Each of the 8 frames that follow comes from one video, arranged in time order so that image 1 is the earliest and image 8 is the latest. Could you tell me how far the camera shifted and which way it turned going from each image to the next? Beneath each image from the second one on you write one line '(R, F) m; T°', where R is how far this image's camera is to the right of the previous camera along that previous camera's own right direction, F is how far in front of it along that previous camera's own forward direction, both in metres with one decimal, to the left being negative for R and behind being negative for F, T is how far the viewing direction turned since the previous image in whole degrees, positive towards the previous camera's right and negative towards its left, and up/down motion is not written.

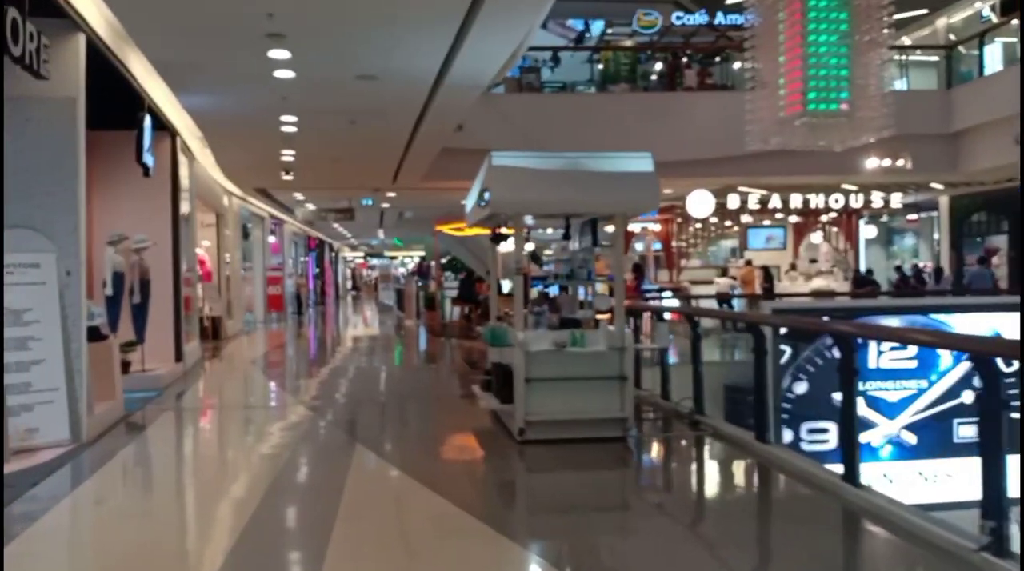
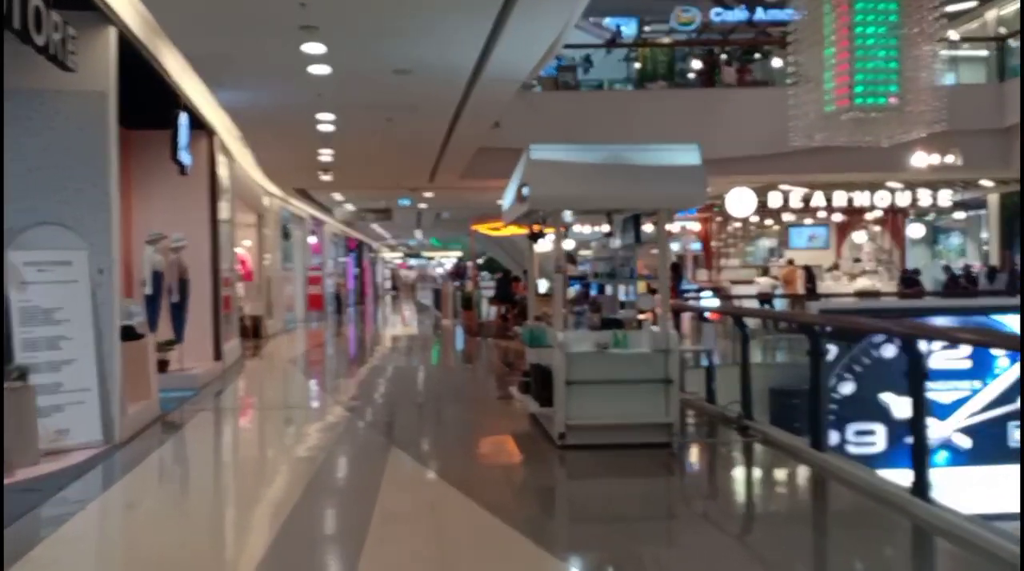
(0.0, +0.2) m; -3°
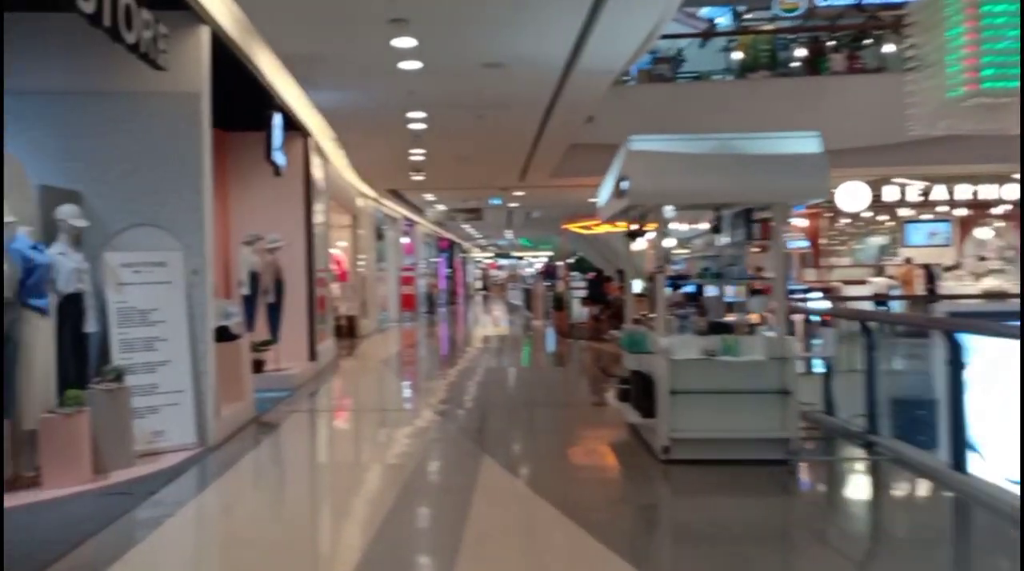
(-0.1, +0.3) m; -7°
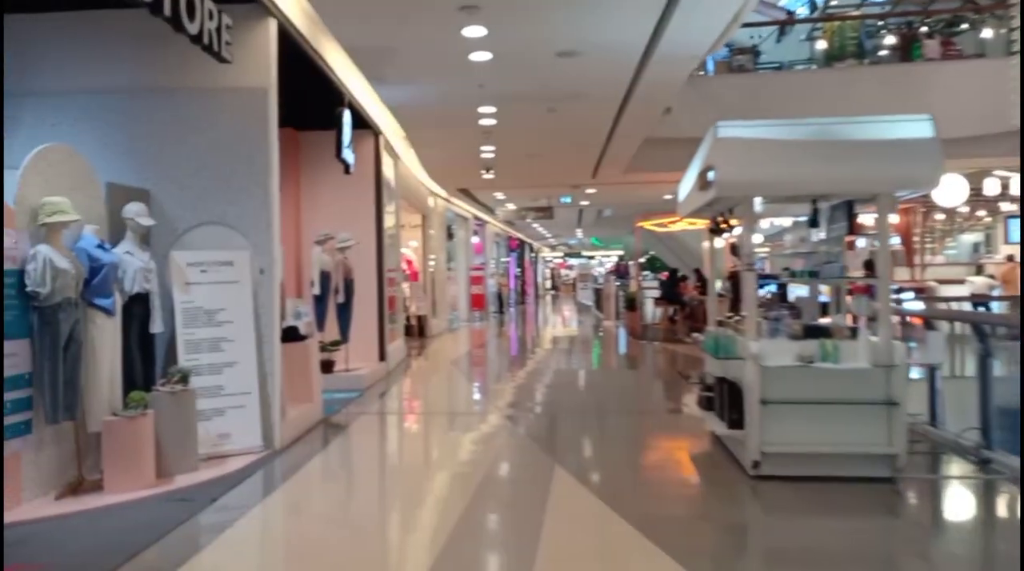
(0.0, +0.3) m; -5°
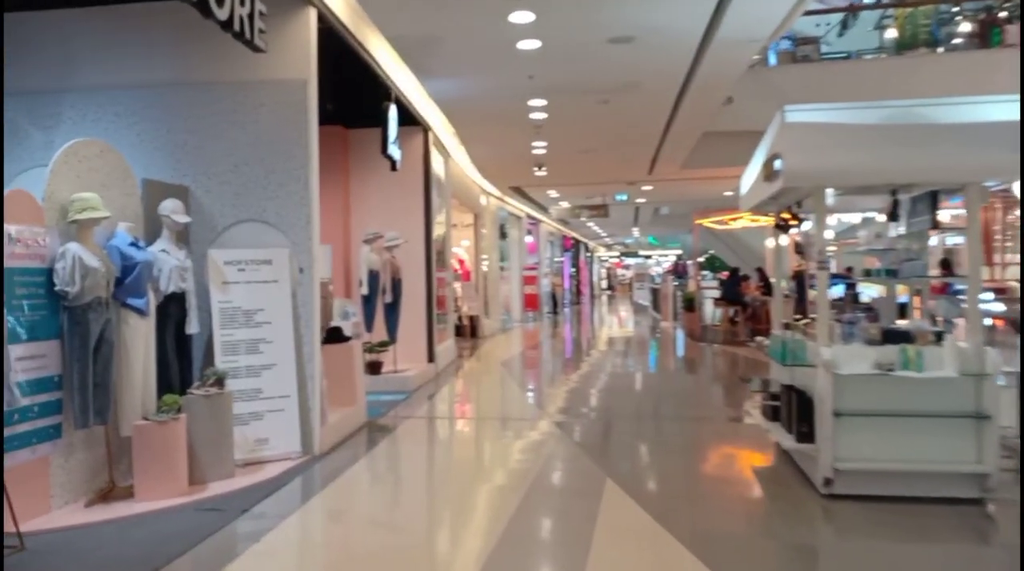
(0.0, +0.3) m; -4°
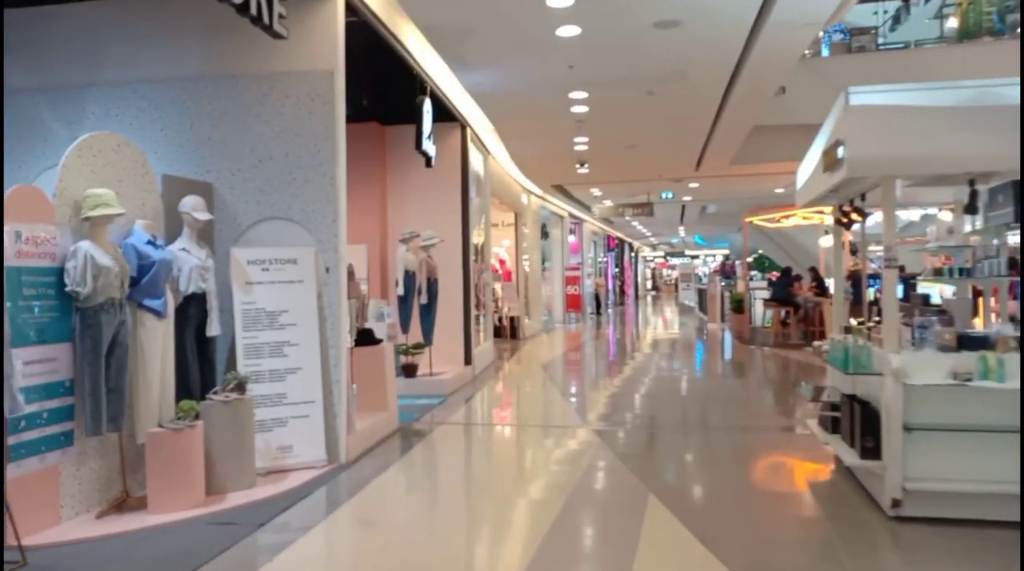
(0.0, +0.3) m; -3°
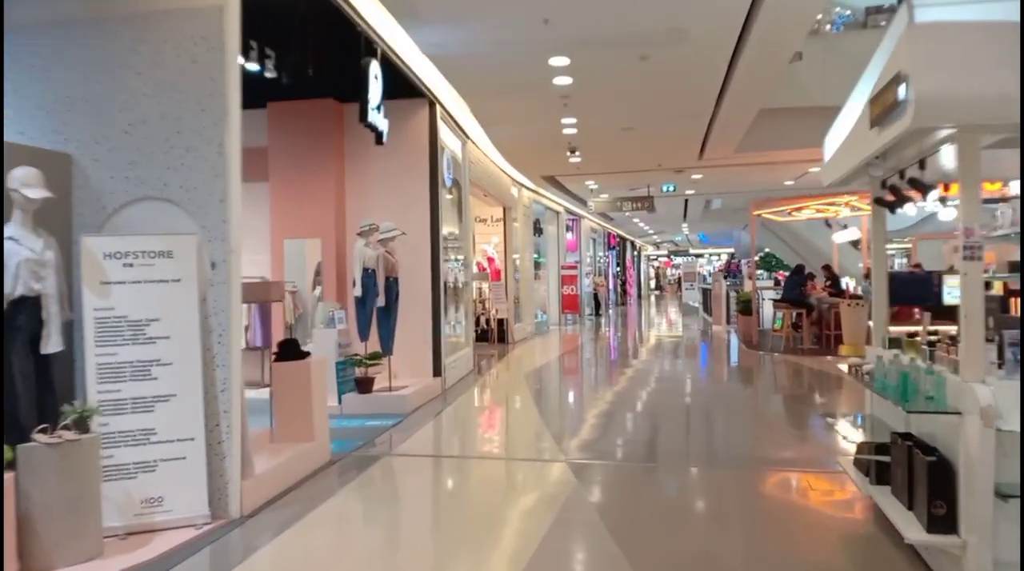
(+0.3, +1.1) m; 0°
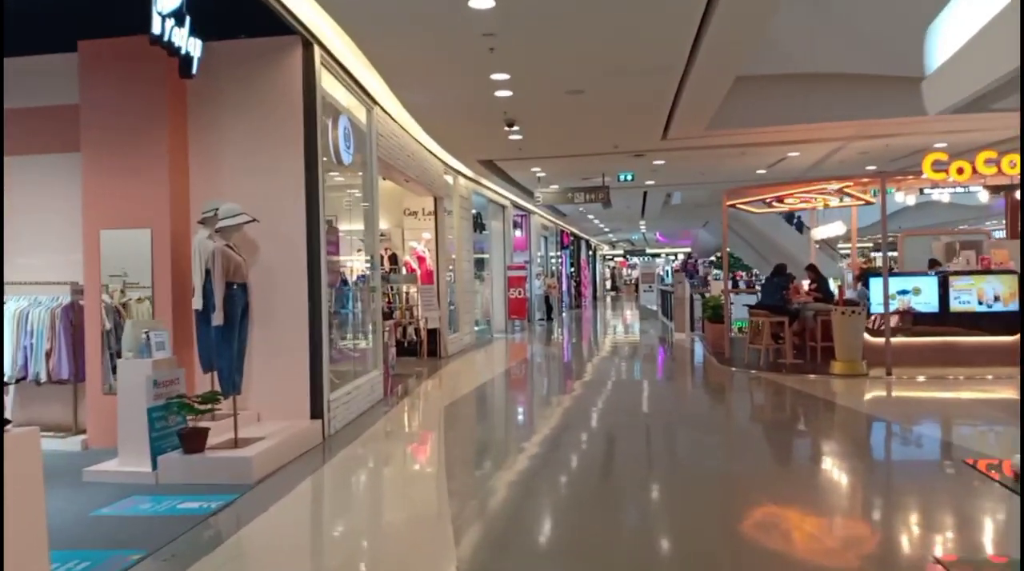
(+0.4, +2.0) m; +3°
